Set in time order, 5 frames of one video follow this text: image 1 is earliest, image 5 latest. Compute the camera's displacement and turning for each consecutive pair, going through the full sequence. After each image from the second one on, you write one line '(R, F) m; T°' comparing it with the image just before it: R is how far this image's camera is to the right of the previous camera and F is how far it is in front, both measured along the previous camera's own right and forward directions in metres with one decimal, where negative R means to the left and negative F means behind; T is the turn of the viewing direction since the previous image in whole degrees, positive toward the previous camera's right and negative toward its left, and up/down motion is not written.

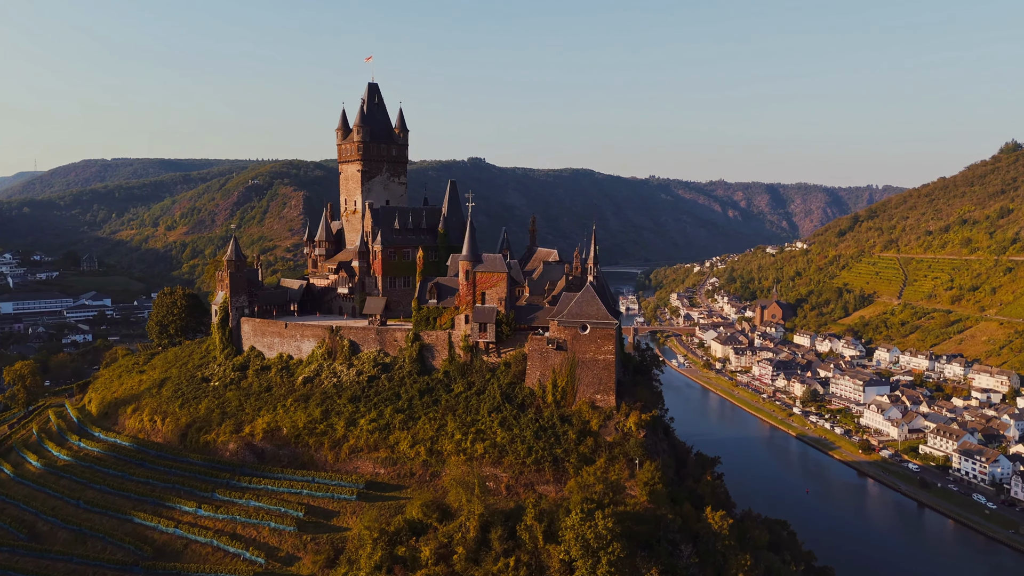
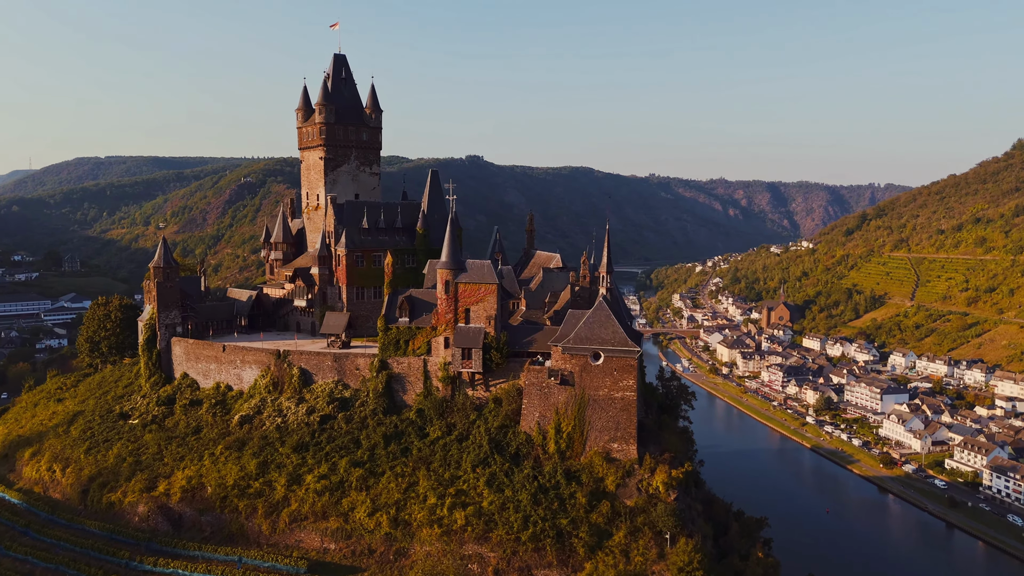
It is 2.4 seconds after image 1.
(+0.3, +7.9) m; 0°
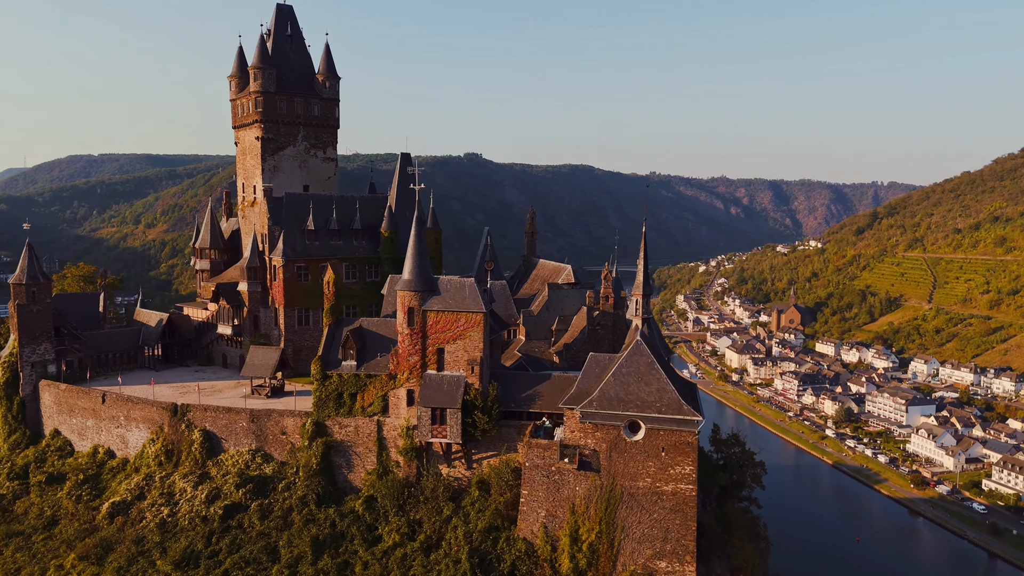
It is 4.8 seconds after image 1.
(+0.2, +9.3) m; 0°
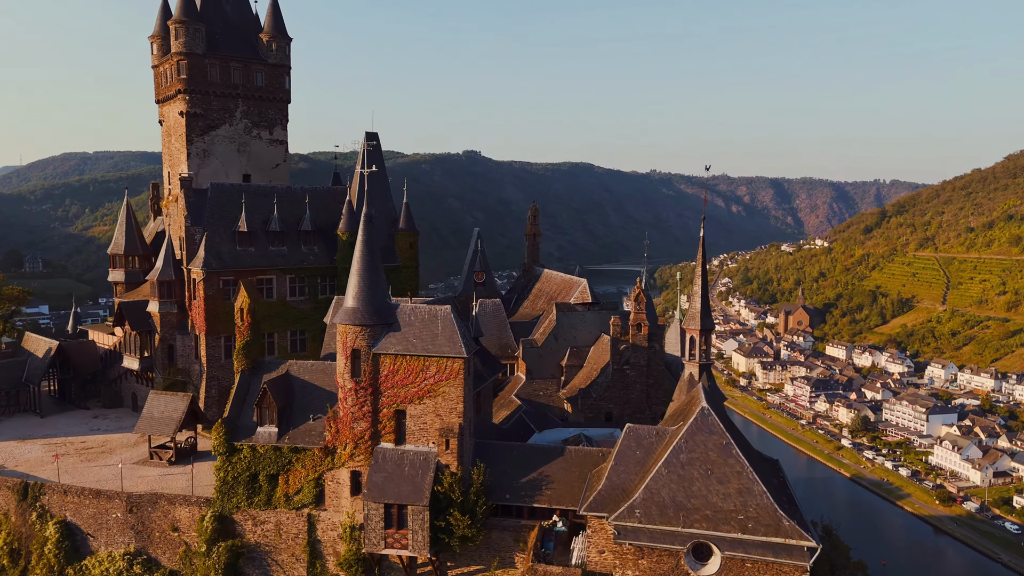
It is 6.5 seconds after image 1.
(+0.1, +6.7) m; 0°
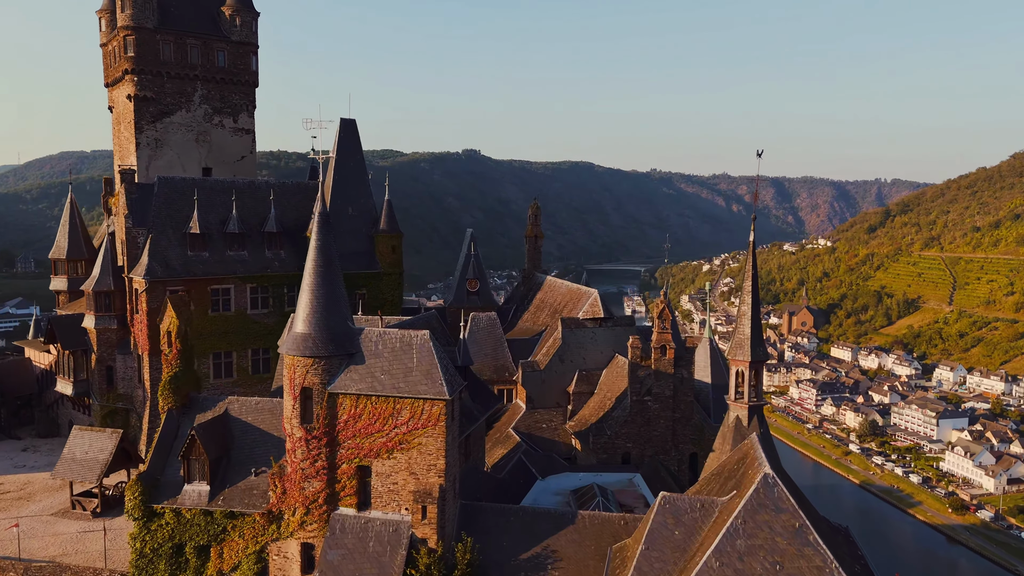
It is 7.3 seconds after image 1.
(0.0, +3.1) m; 0°
